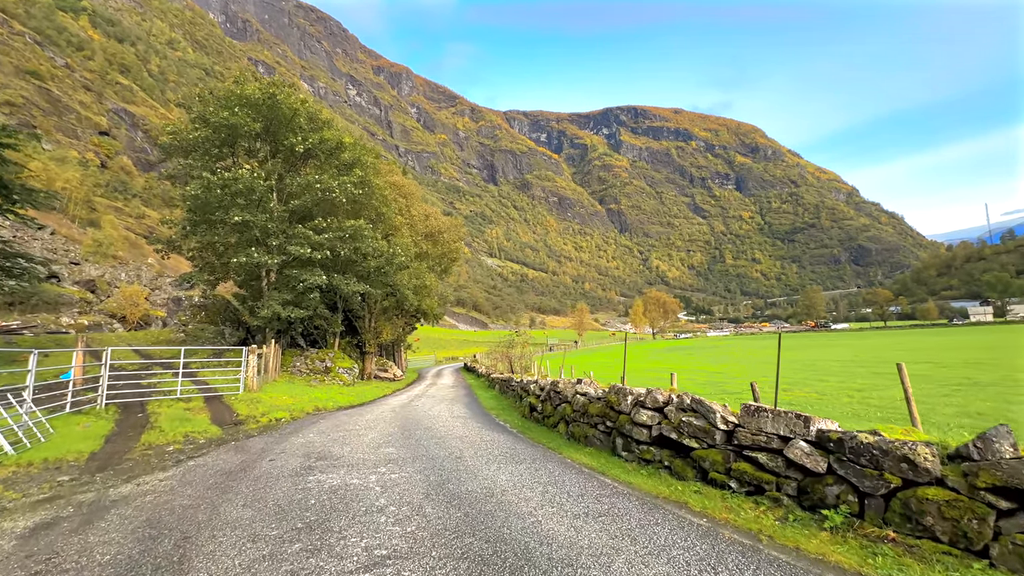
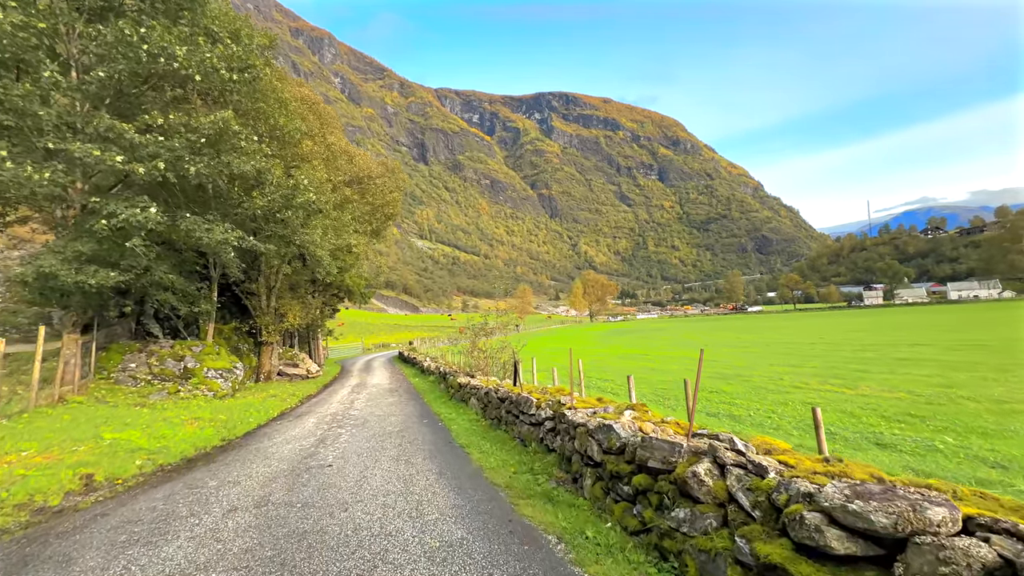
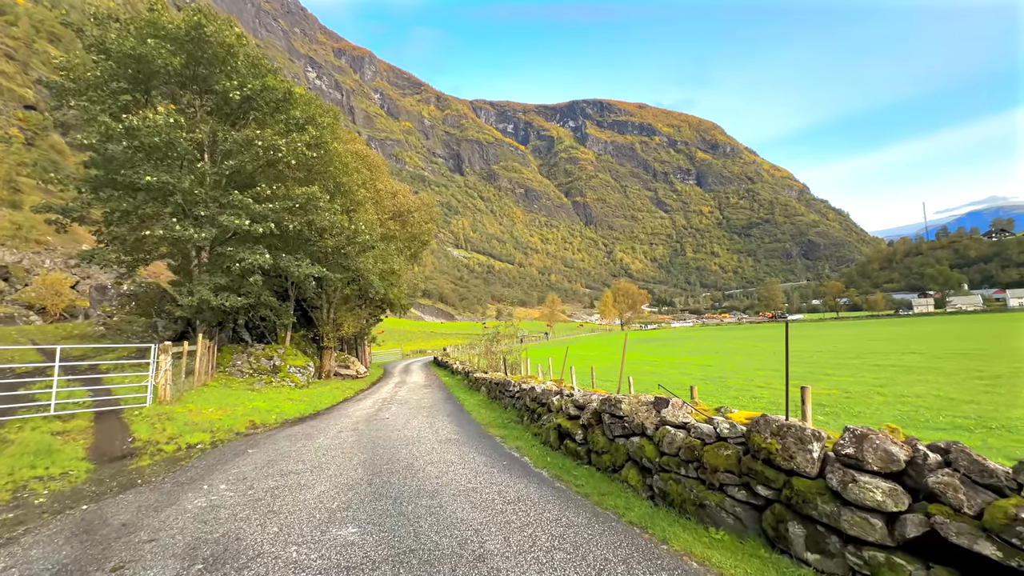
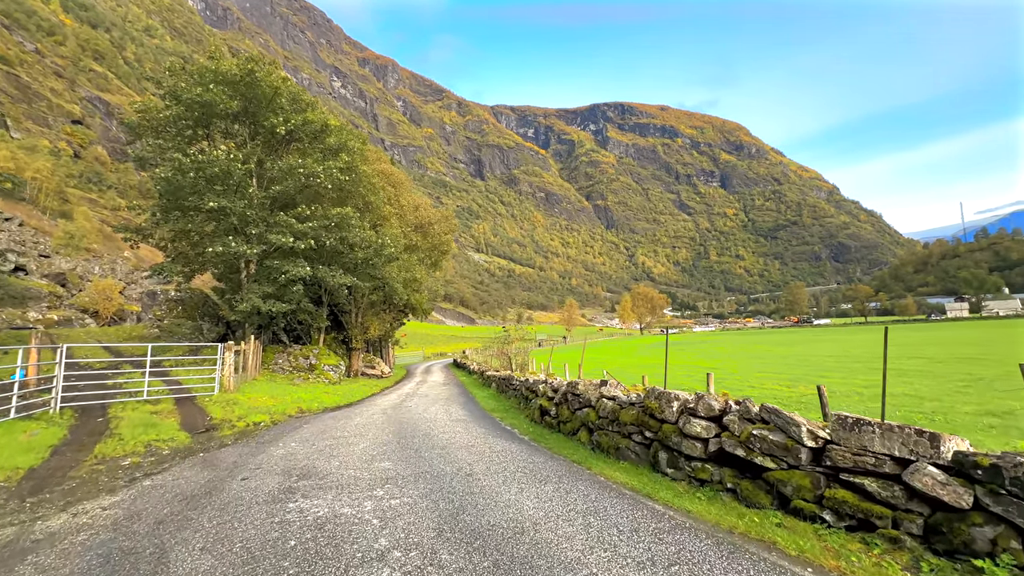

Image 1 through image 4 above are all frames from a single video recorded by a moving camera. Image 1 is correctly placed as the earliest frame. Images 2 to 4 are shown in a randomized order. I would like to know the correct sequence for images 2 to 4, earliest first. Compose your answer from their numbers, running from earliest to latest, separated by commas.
4, 3, 2
